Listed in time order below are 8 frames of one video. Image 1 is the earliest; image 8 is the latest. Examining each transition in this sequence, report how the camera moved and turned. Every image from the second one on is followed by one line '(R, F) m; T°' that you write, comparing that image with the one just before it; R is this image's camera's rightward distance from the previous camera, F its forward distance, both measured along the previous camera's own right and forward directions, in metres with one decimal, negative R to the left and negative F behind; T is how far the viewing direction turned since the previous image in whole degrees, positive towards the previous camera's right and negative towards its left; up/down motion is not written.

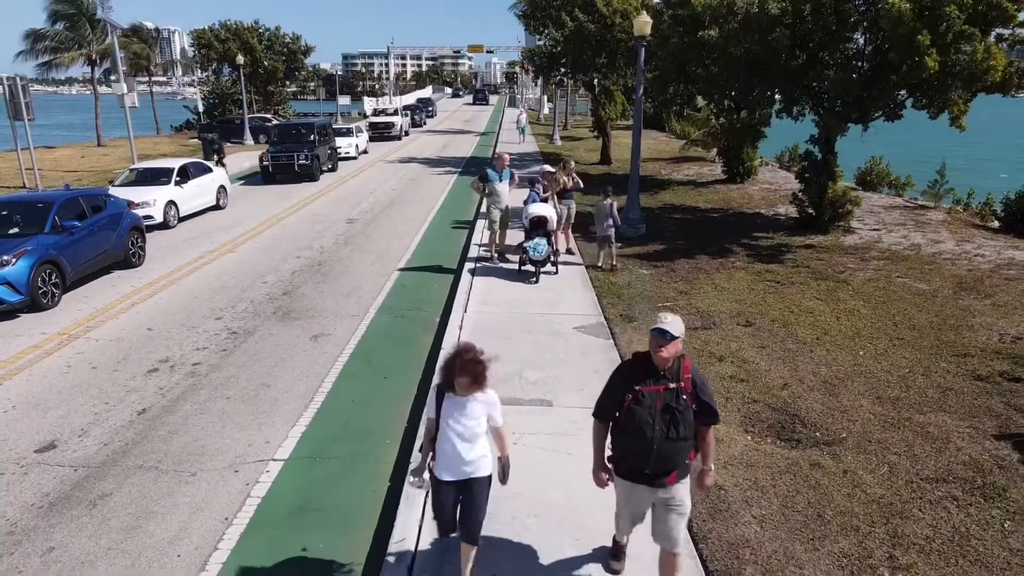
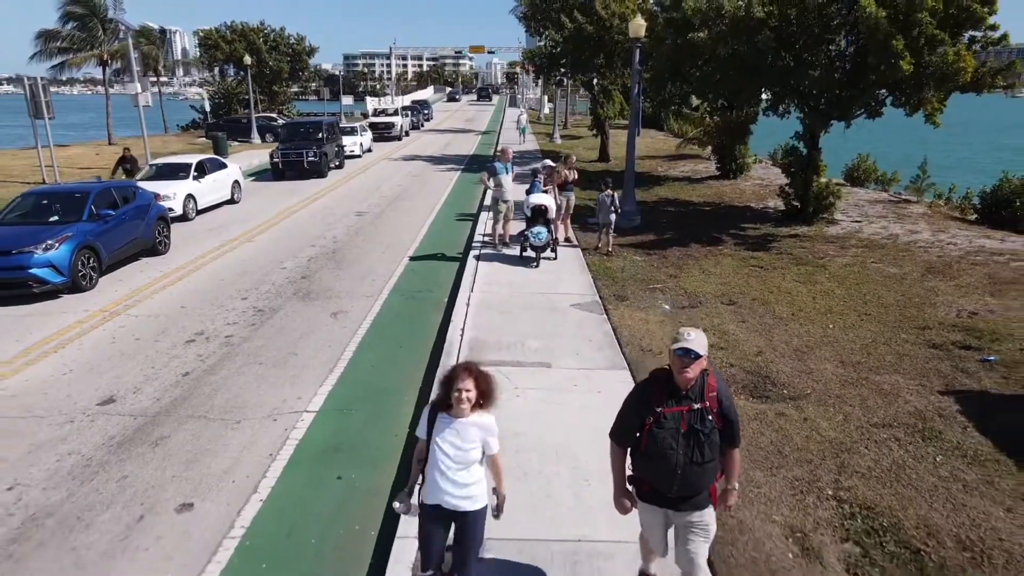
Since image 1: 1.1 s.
(0.0, -0.8) m; 0°
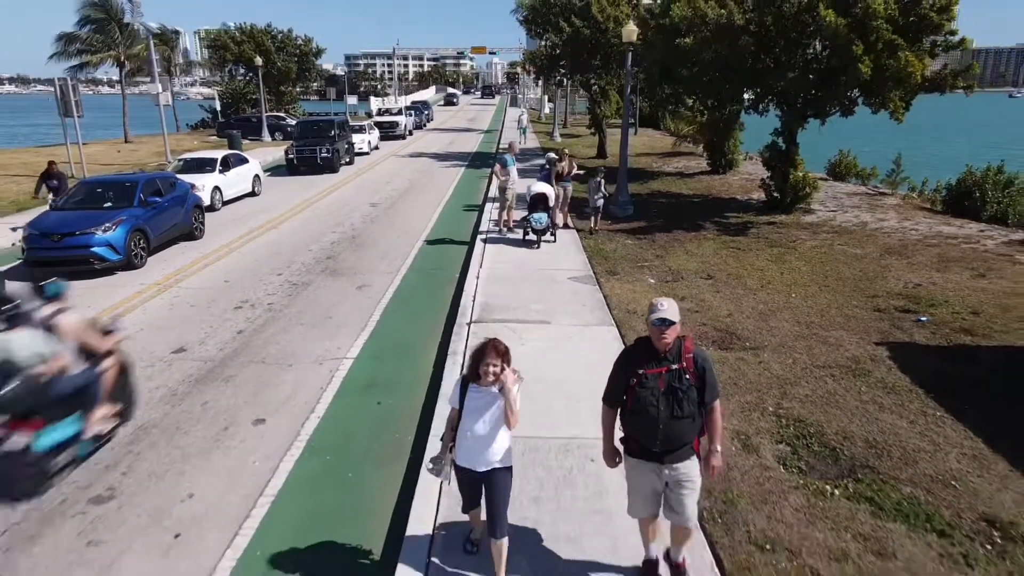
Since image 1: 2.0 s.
(-0.1, -1.4) m; 0°
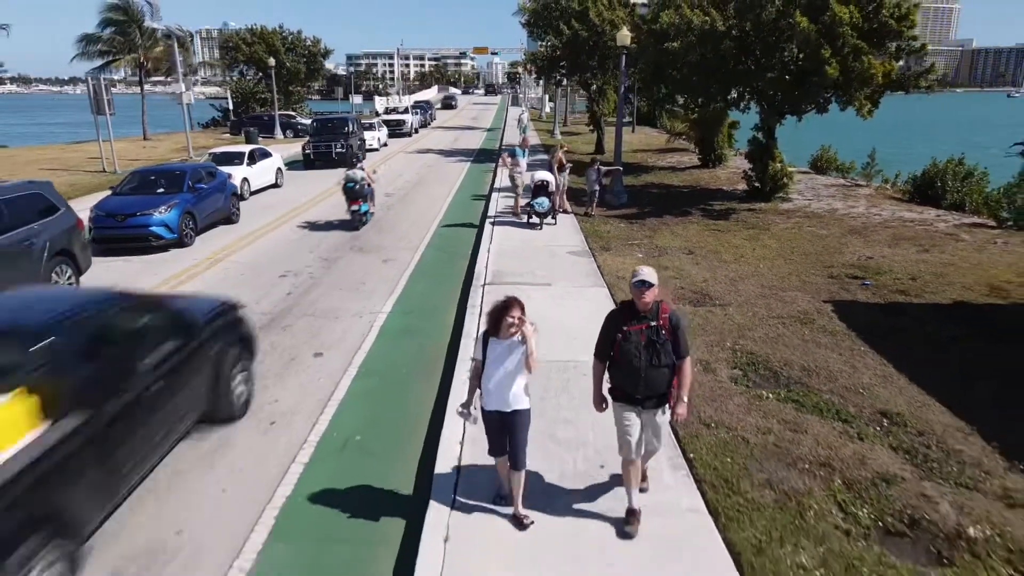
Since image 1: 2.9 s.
(-0.1, -1.6) m; 0°
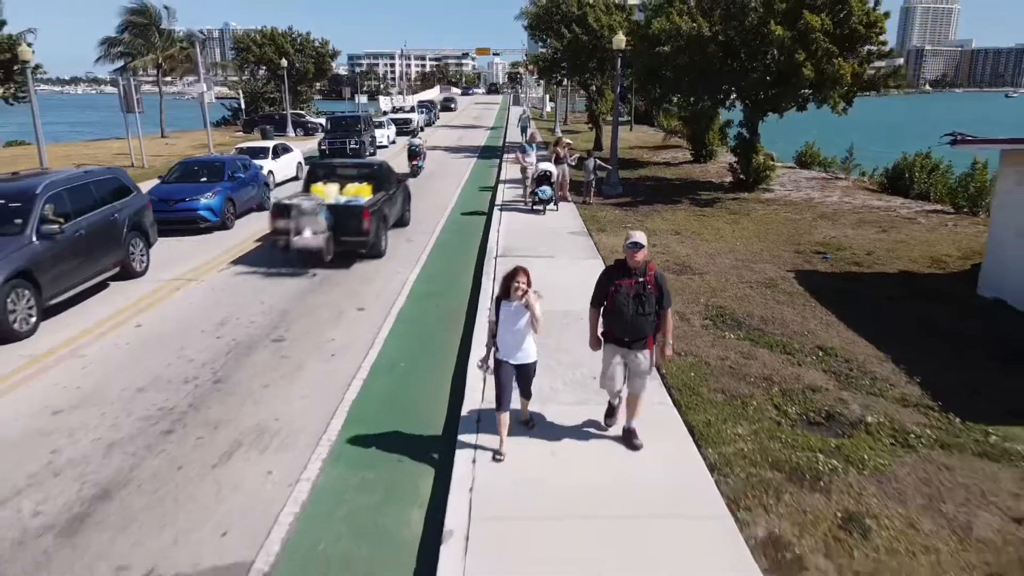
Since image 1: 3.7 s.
(-0.1, -1.6) m; 0°
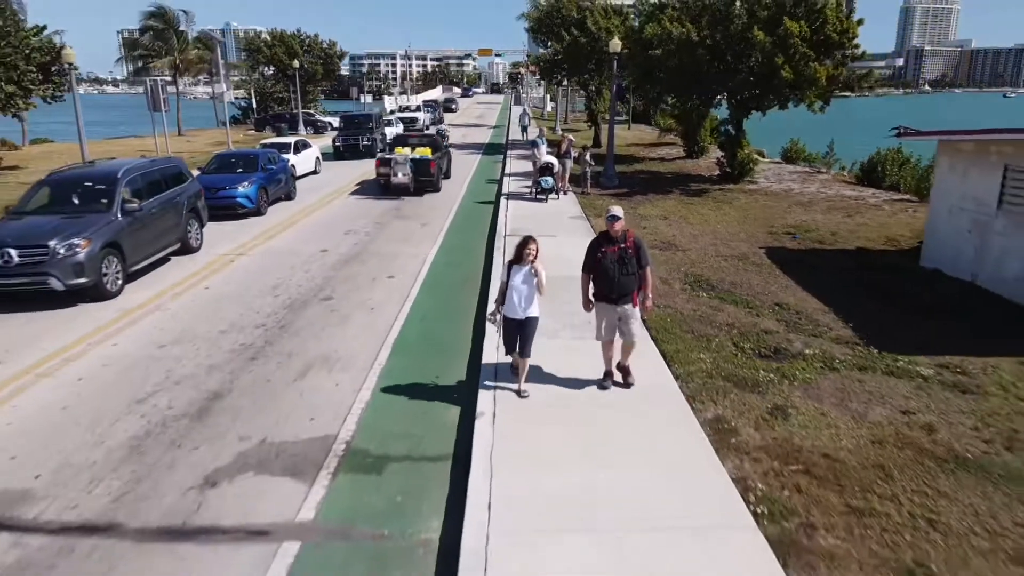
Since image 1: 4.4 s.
(-0.1, -1.7) m; 0°
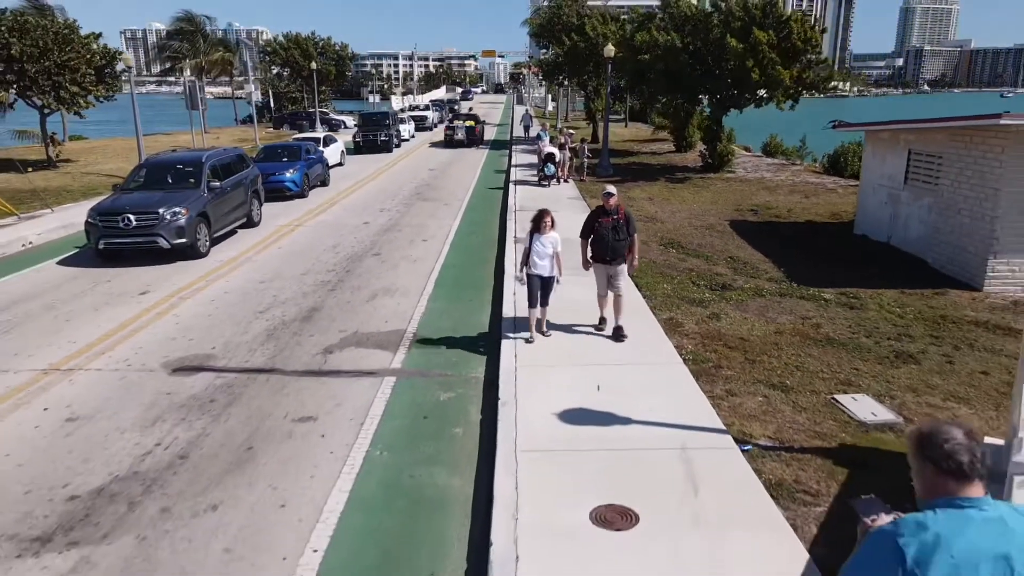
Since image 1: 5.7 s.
(-0.2, -2.8) m; 0°
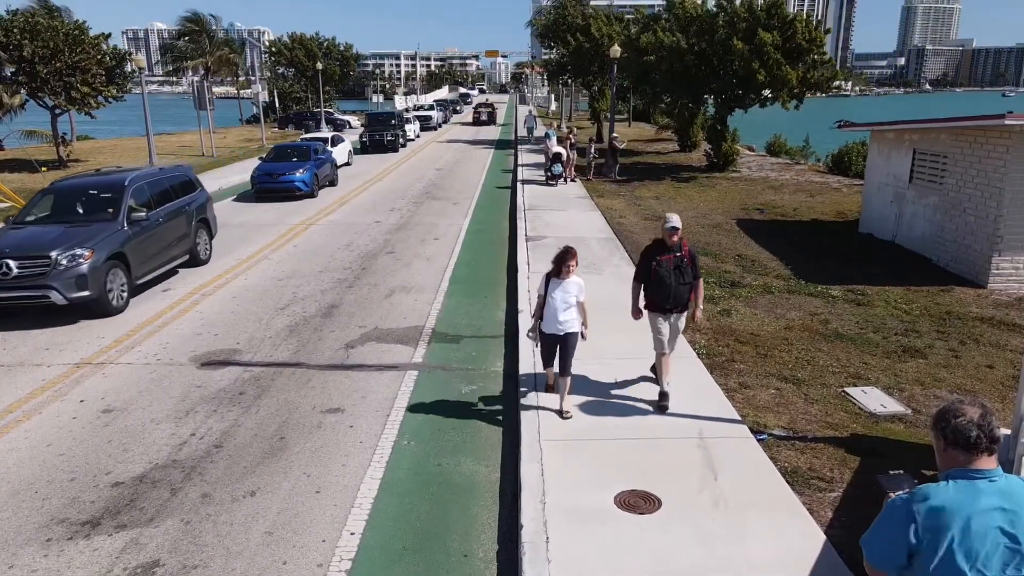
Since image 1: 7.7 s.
(-0.2, -0.2) m; 0°
